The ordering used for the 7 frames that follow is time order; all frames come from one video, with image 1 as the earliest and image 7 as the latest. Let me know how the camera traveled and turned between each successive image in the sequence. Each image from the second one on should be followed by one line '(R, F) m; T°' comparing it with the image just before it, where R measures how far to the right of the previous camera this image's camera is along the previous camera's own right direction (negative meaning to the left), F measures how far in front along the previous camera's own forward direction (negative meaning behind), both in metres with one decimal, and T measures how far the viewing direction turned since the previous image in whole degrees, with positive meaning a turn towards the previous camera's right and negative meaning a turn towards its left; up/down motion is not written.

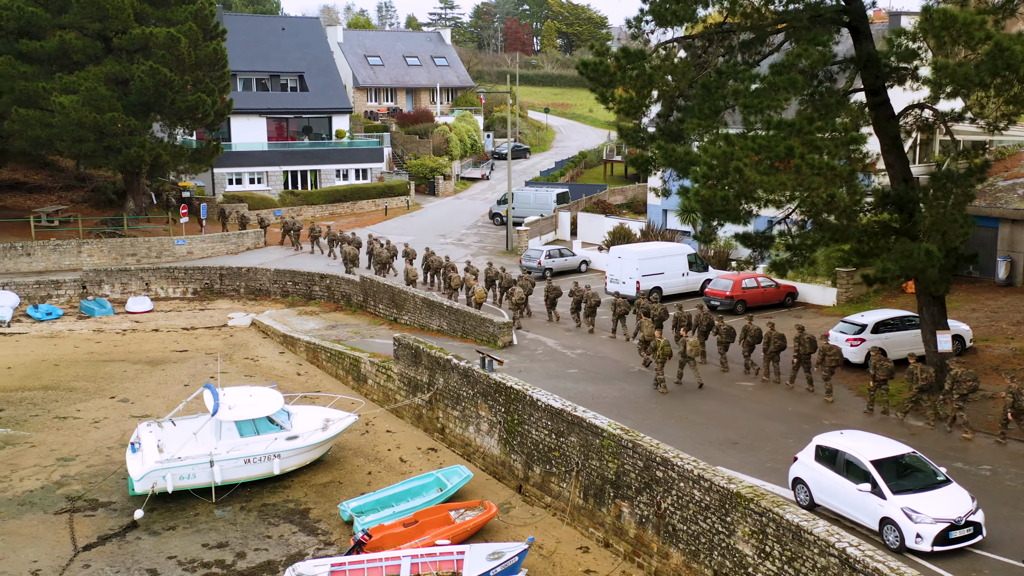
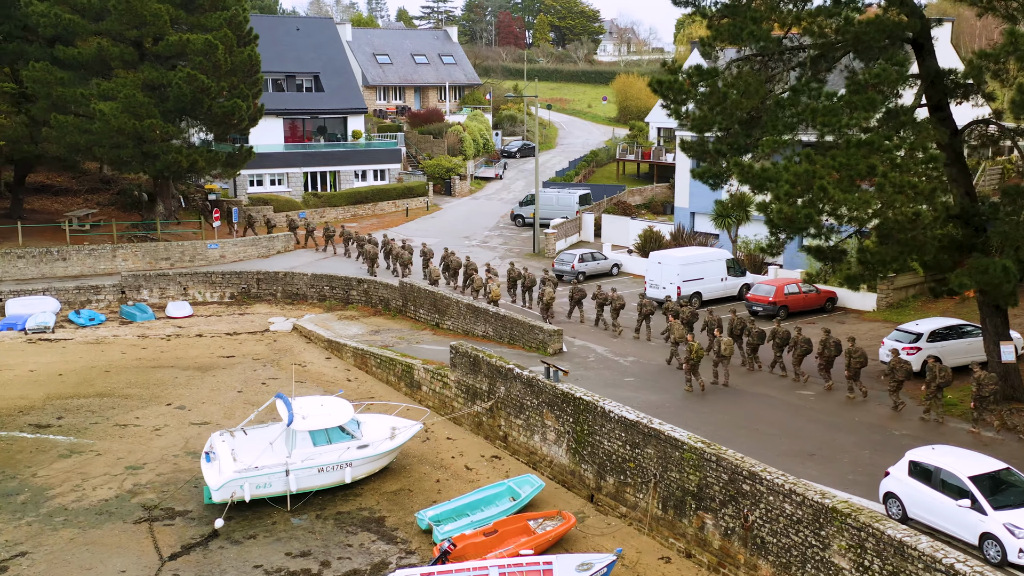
(-1.4, -0.3) m; 0°
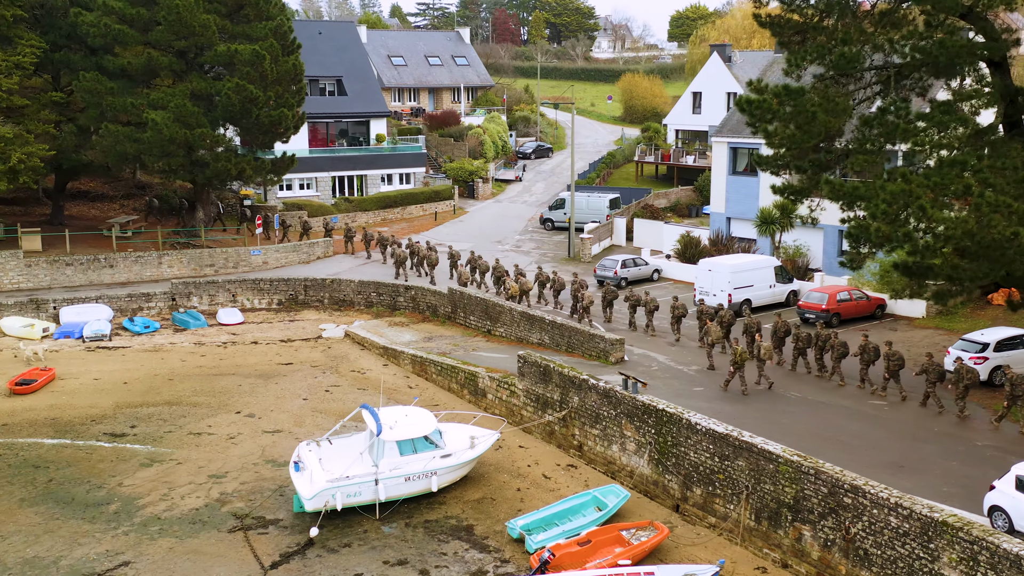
(-1.7, -0.4) m; 0°
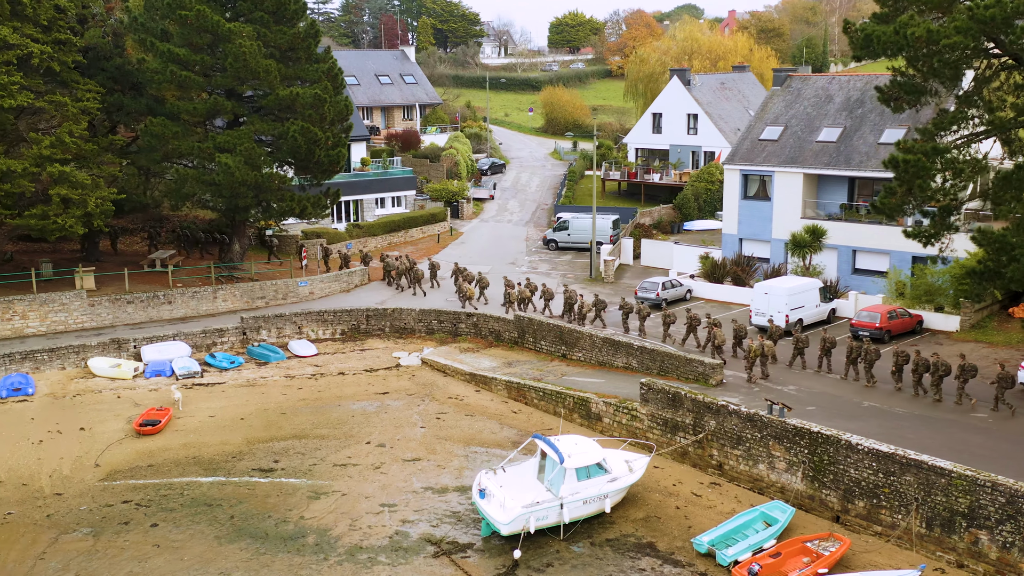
(-5.7, -1.7) m; +5°
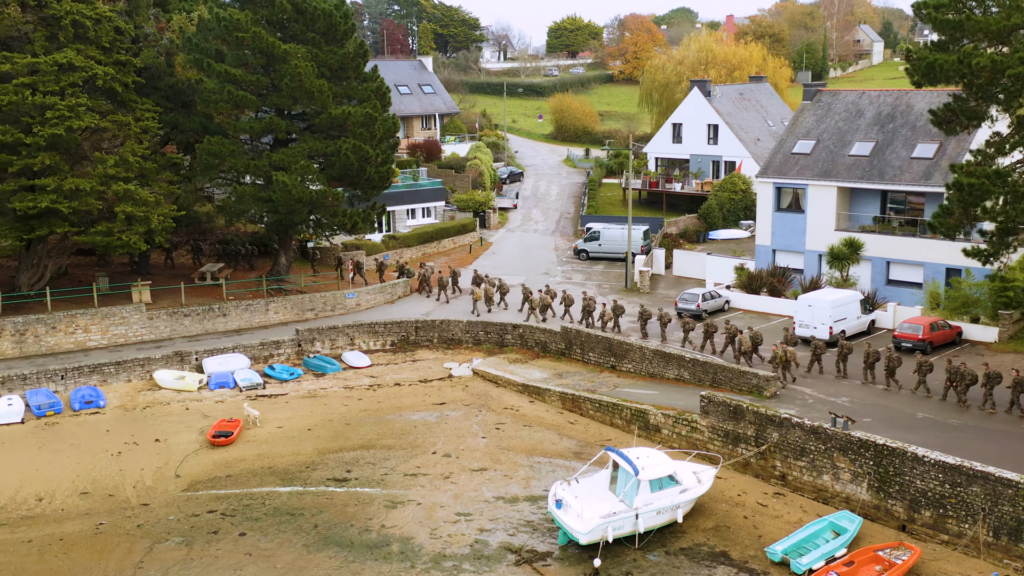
(-1.7, -0.9) m; 0°
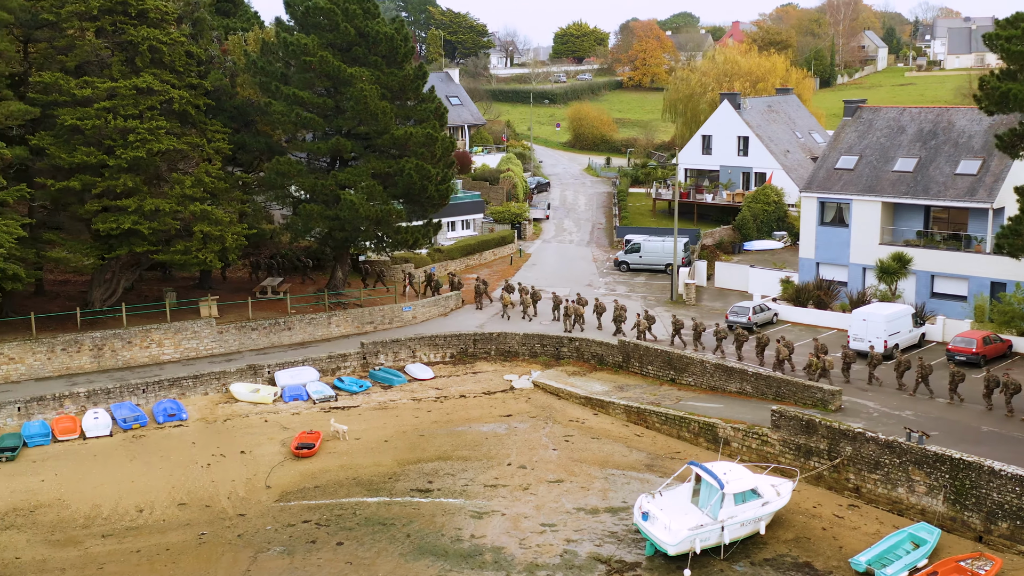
(-1.9, -1.0) m; -1°
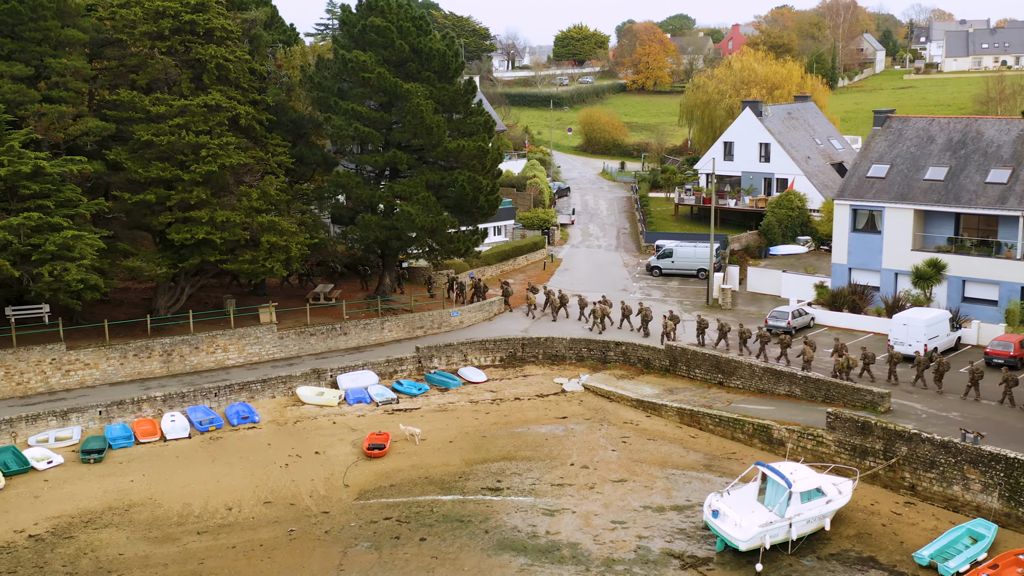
(-1.8, -1.3) m; -1°
